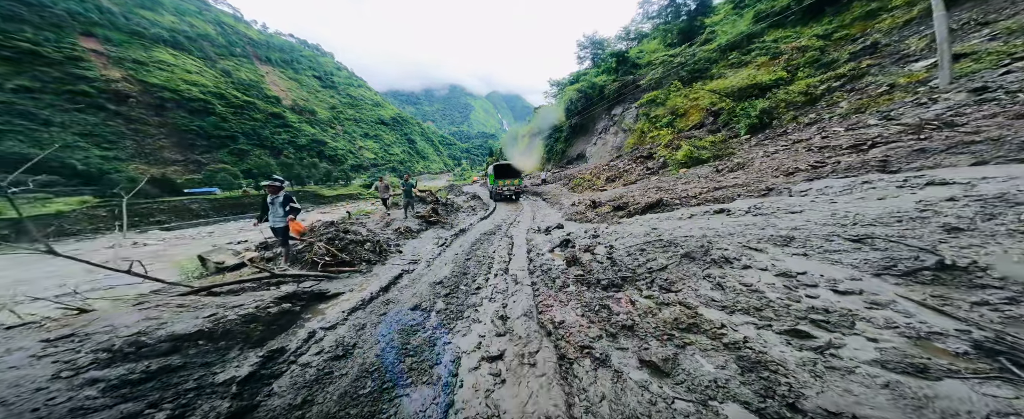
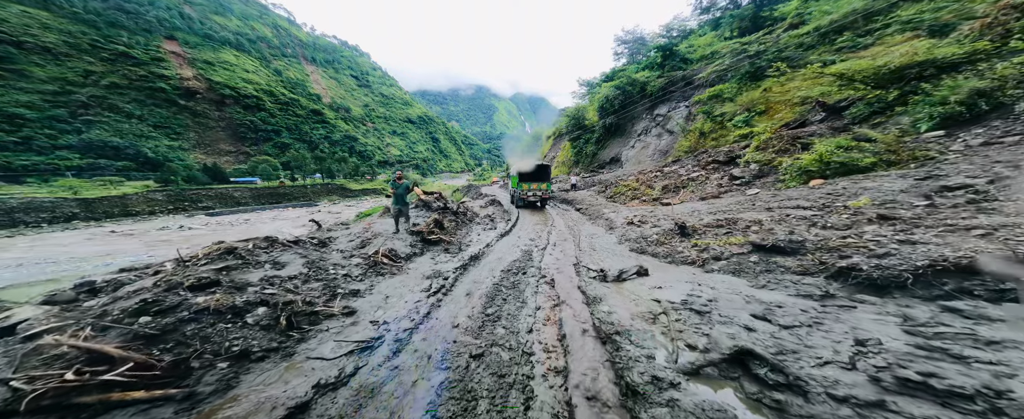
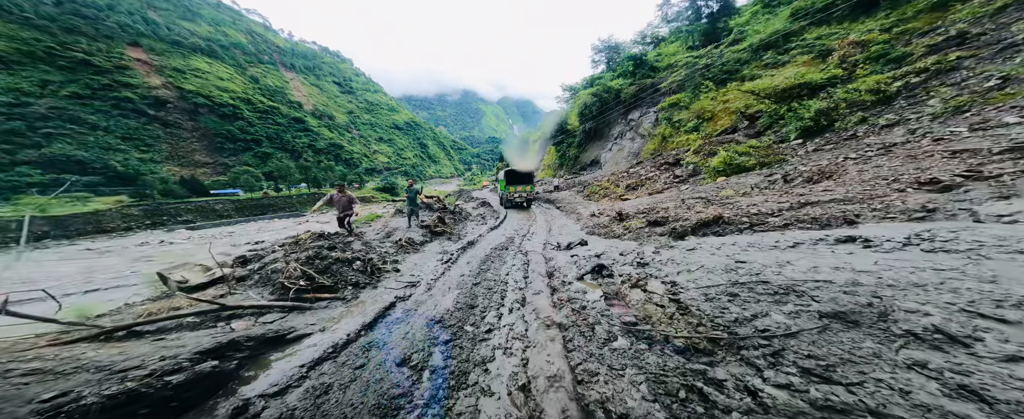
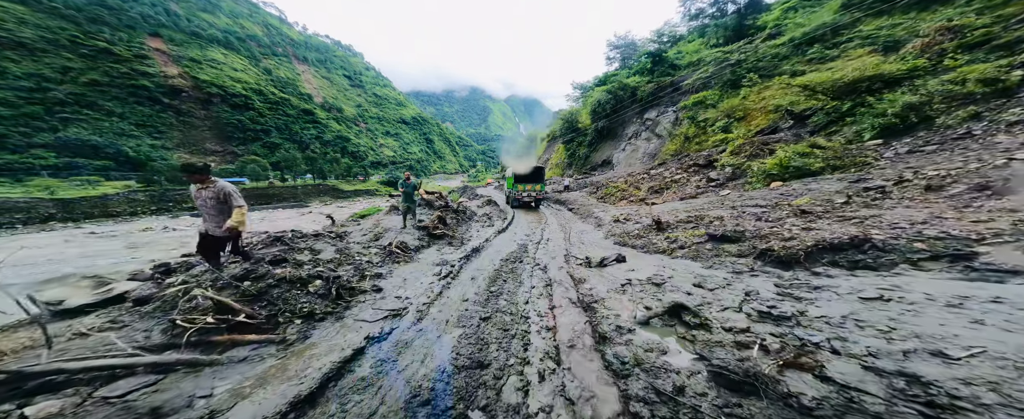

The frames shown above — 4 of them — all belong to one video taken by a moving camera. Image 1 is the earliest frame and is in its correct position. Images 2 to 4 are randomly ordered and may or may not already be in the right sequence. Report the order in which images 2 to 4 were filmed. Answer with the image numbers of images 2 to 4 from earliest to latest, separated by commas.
3, 4, 2
